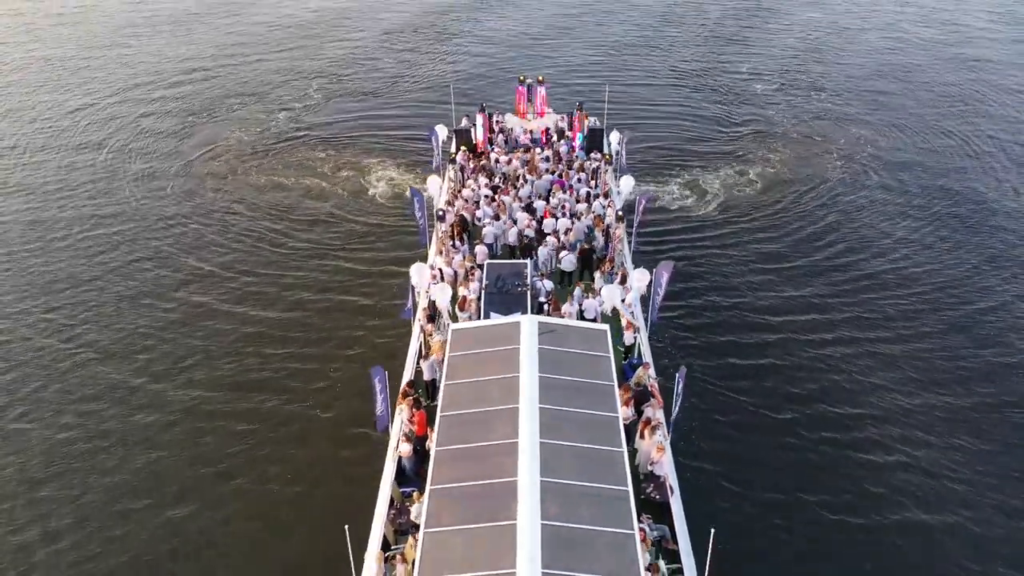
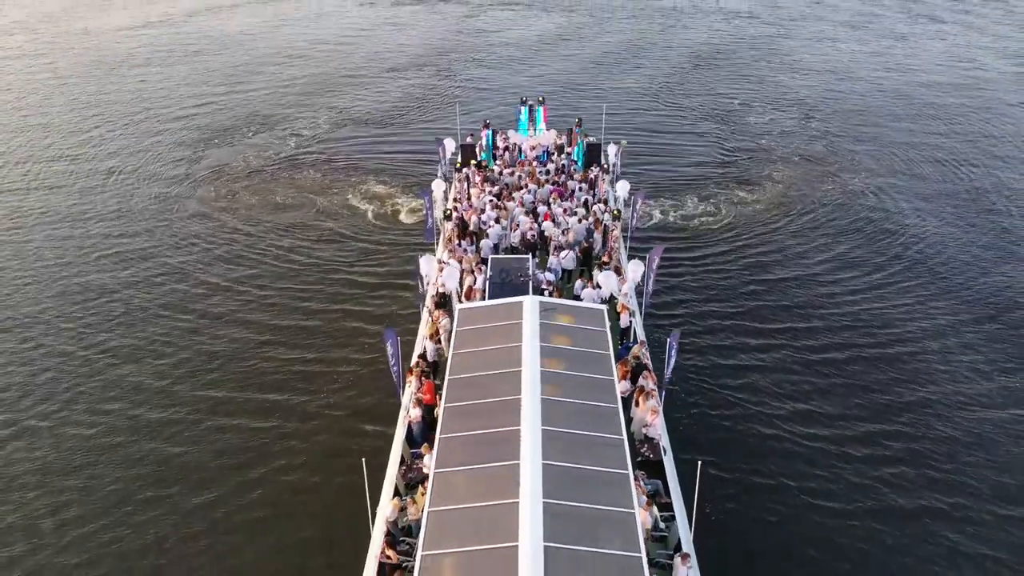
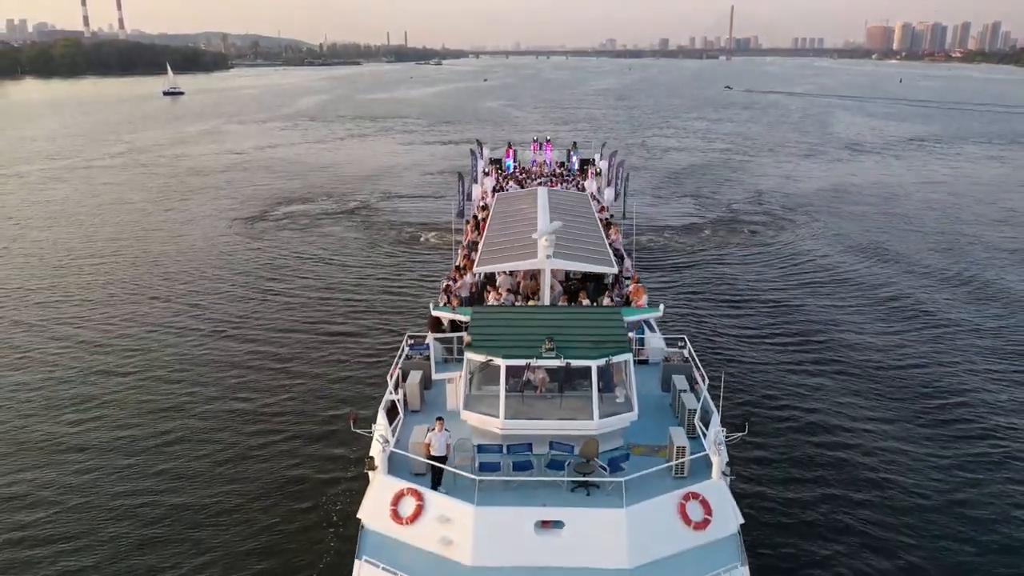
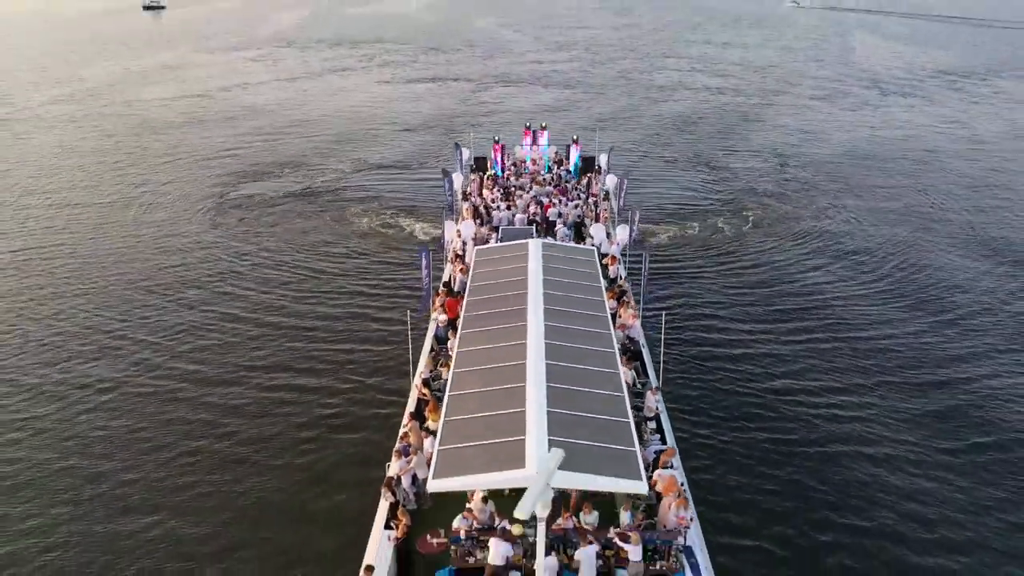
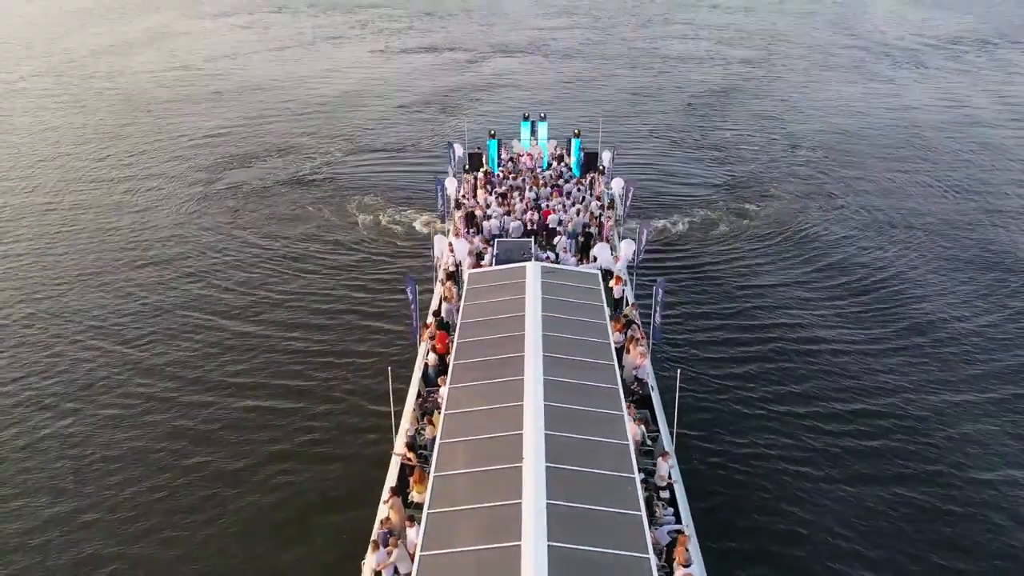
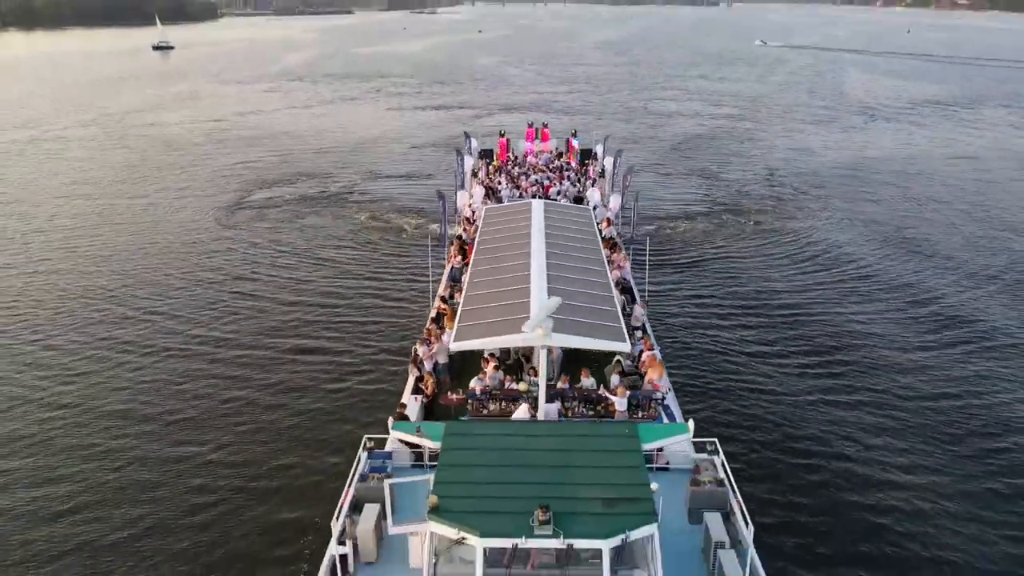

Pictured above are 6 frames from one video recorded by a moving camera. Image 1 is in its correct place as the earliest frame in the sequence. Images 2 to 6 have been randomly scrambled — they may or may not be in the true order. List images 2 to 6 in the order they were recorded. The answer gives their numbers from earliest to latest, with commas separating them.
2, 5, 4, 6, 3
